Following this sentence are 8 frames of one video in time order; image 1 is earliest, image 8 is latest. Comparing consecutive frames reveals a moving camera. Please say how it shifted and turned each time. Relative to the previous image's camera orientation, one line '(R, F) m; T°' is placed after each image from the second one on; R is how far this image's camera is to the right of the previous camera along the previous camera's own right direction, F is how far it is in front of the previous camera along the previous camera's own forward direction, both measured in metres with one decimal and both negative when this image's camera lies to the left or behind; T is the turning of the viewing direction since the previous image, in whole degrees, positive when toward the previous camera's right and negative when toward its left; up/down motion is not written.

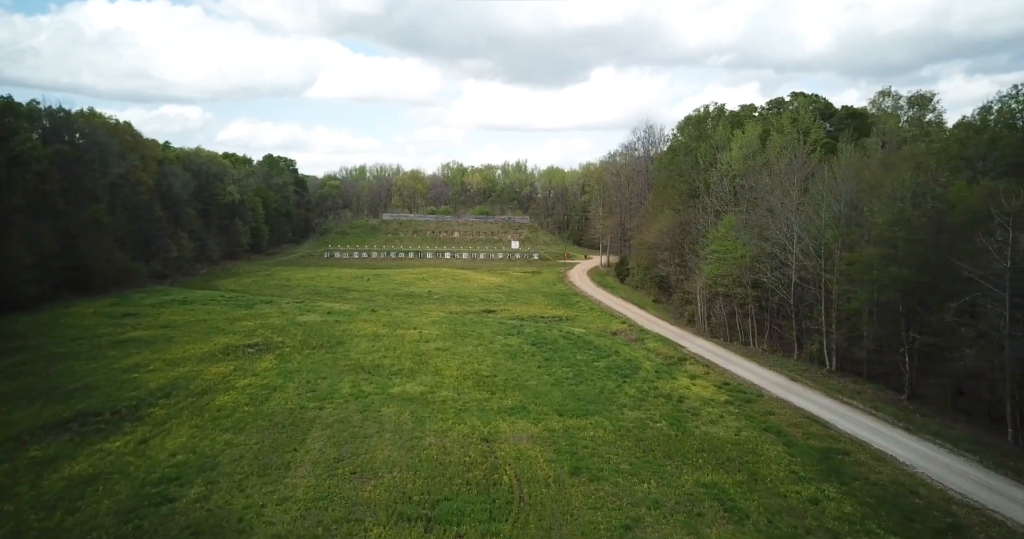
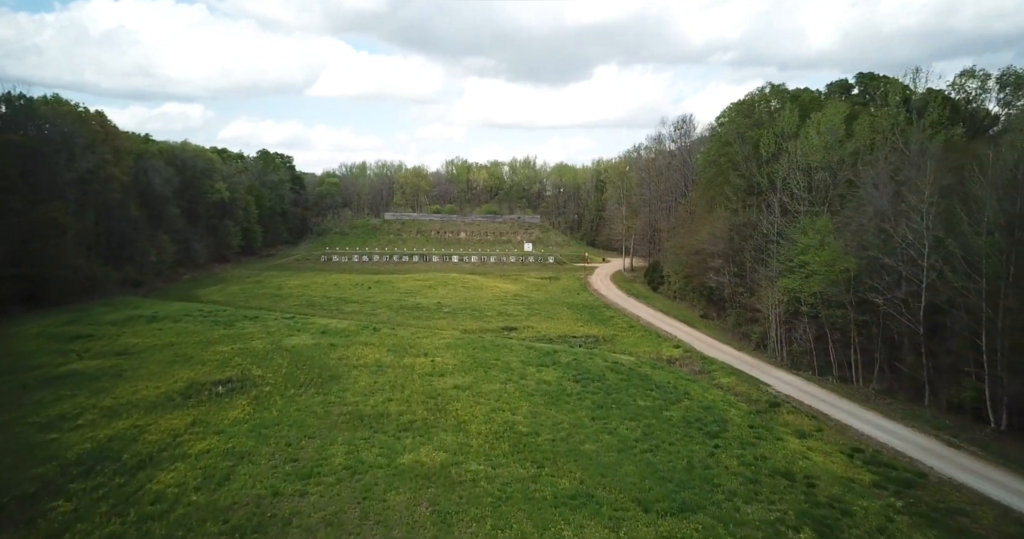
(-1.6, +7.5) m; 0°
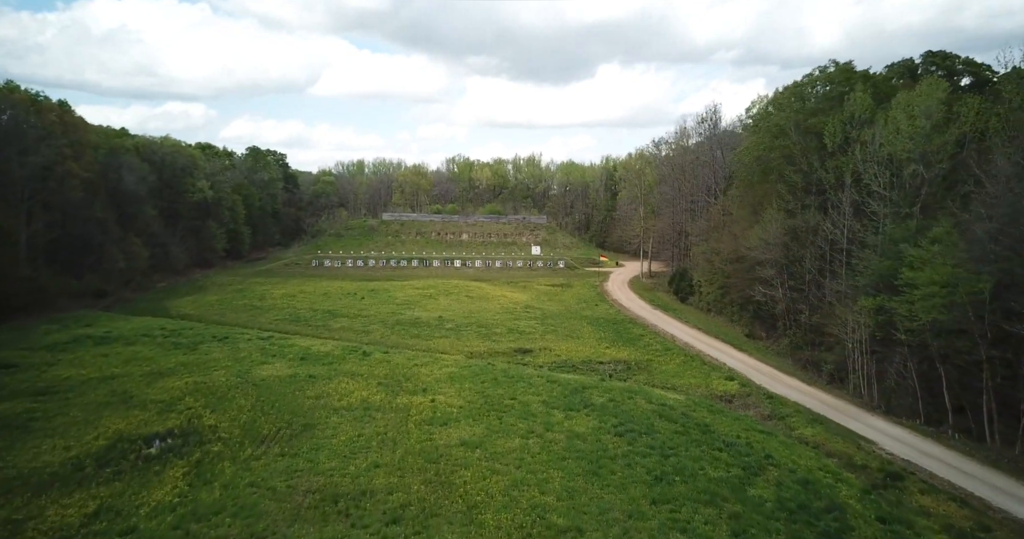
(-0.8, +6.6) m; 0°
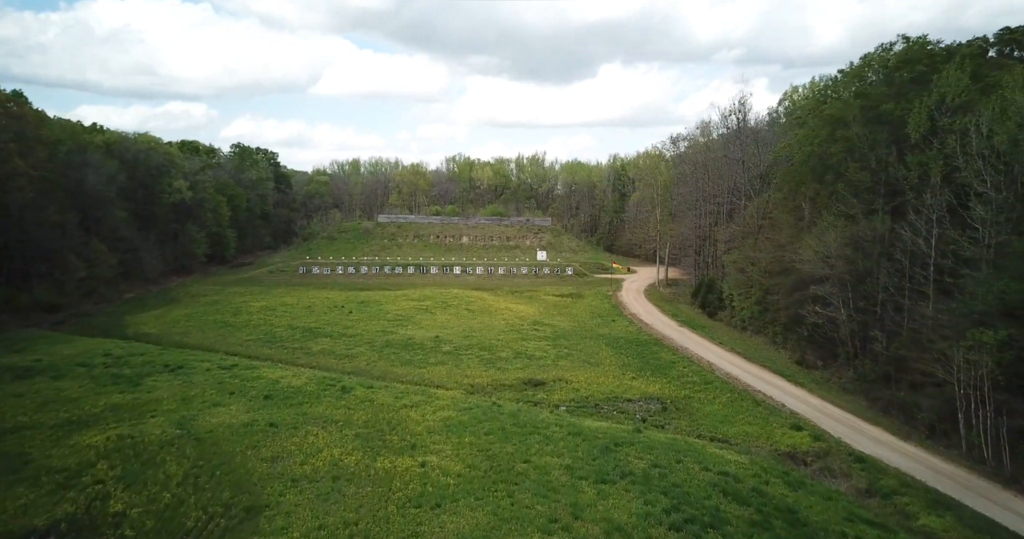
(-0.4, +6.2) m; 0°
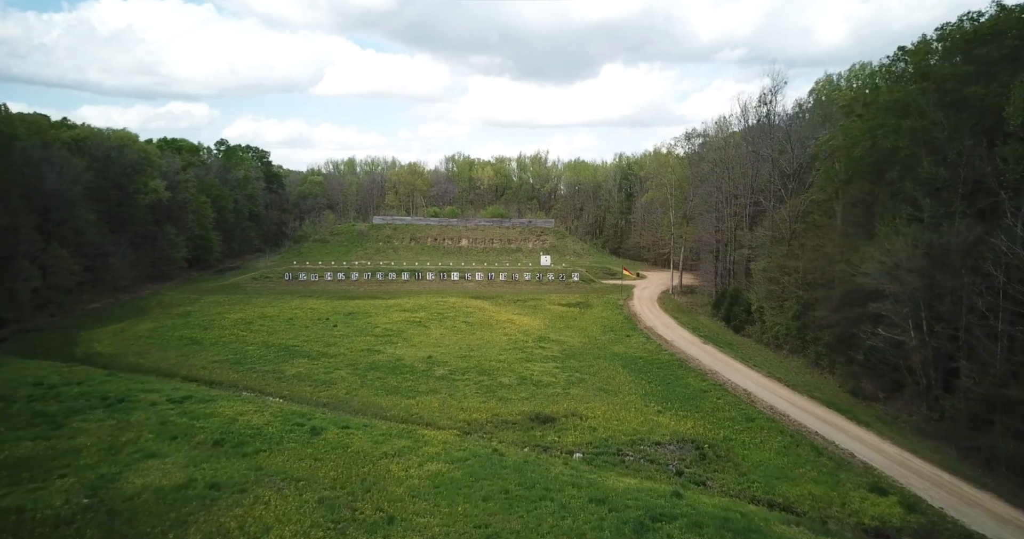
(-0.1, +5.2) m; 0°
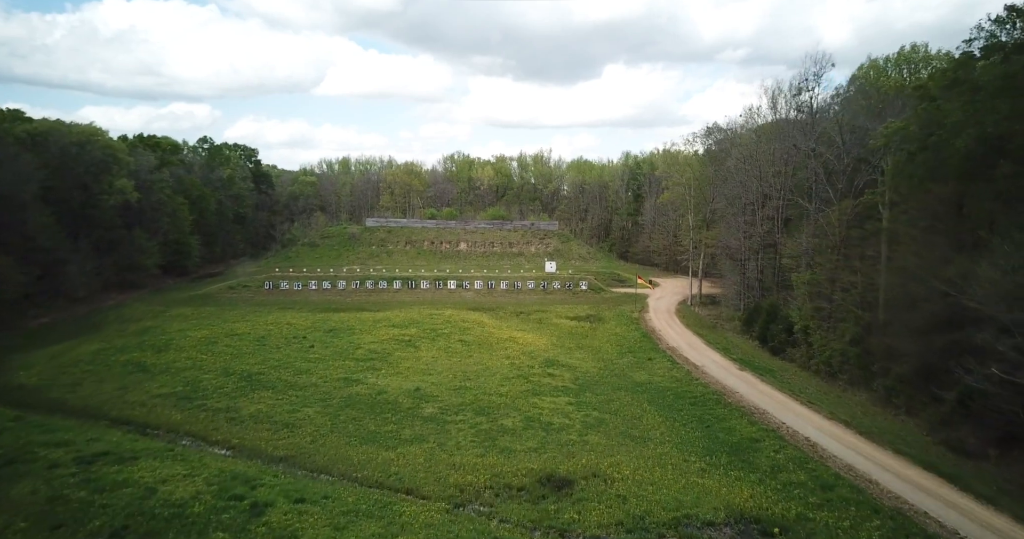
(-0.1, +6.1) m; 0°
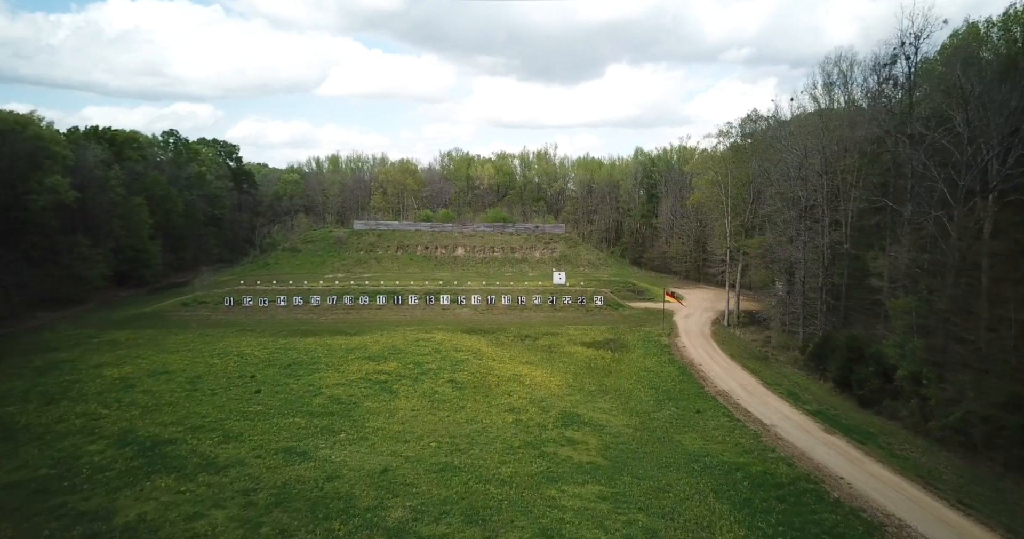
(-0.2, +9.4) m; 0°
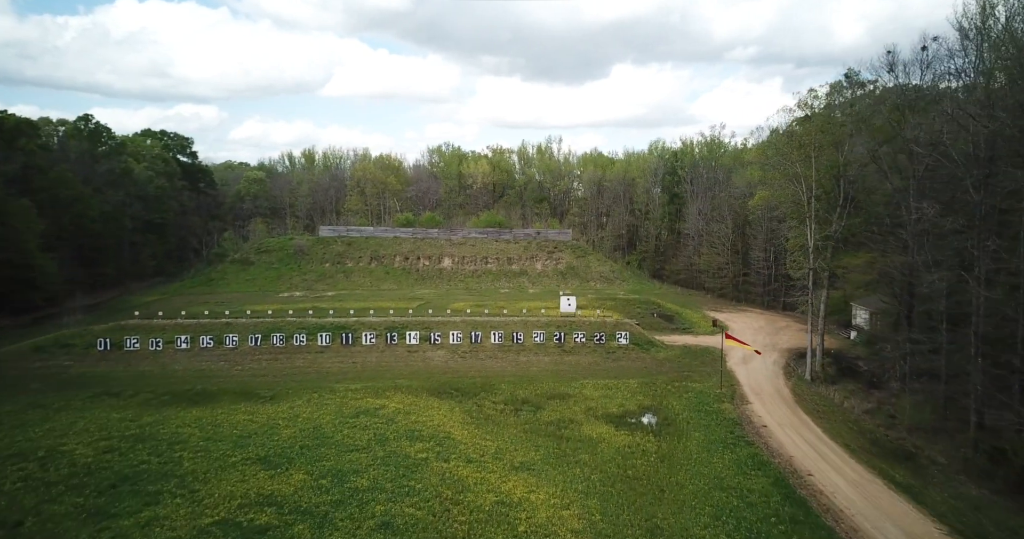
(+0.6, +15.3) m; 0°
